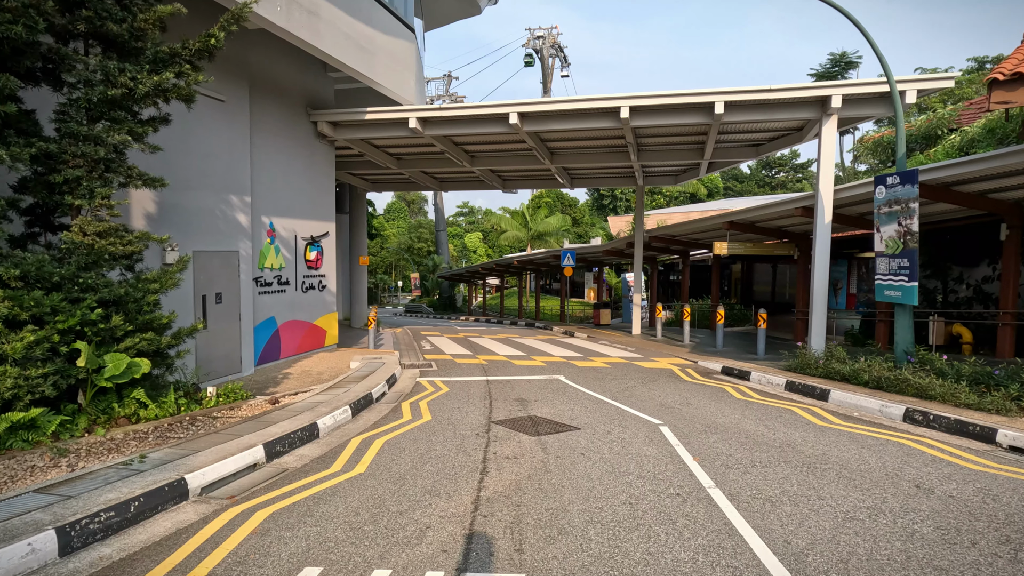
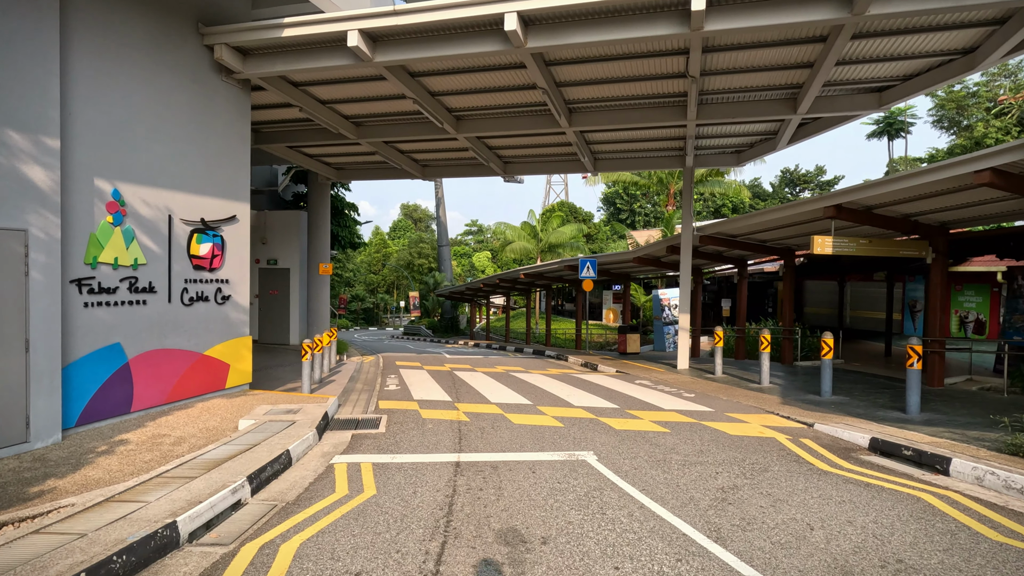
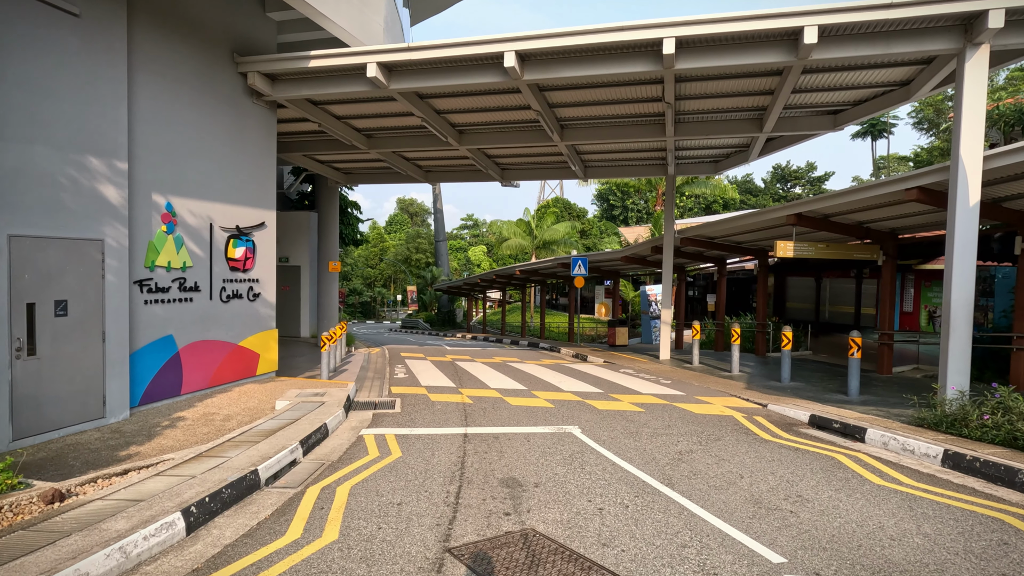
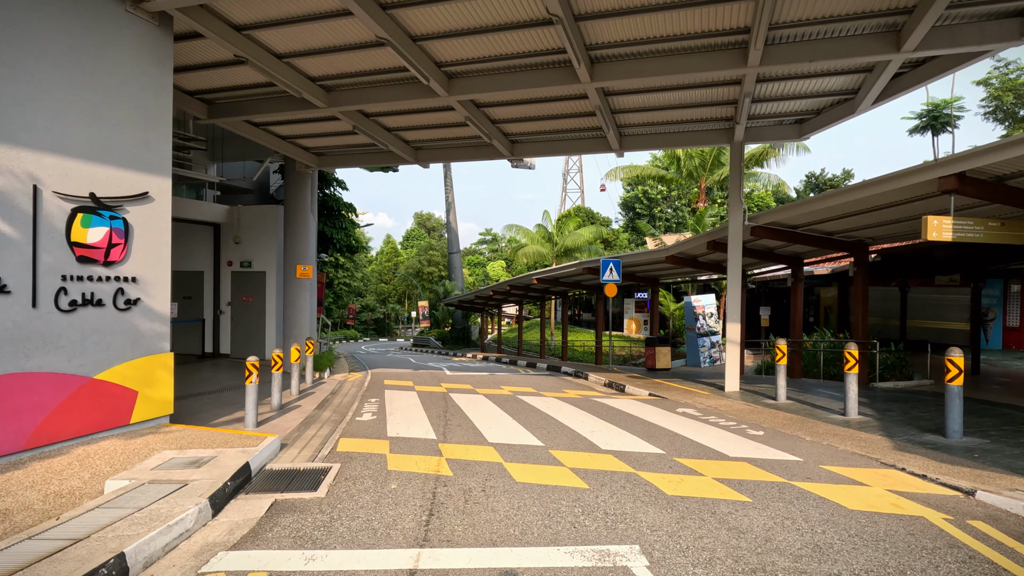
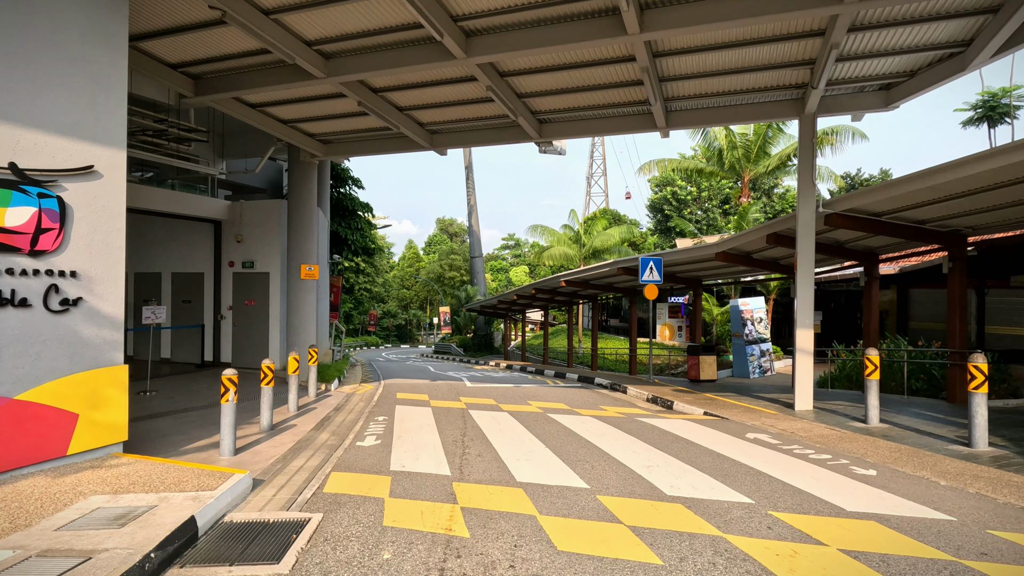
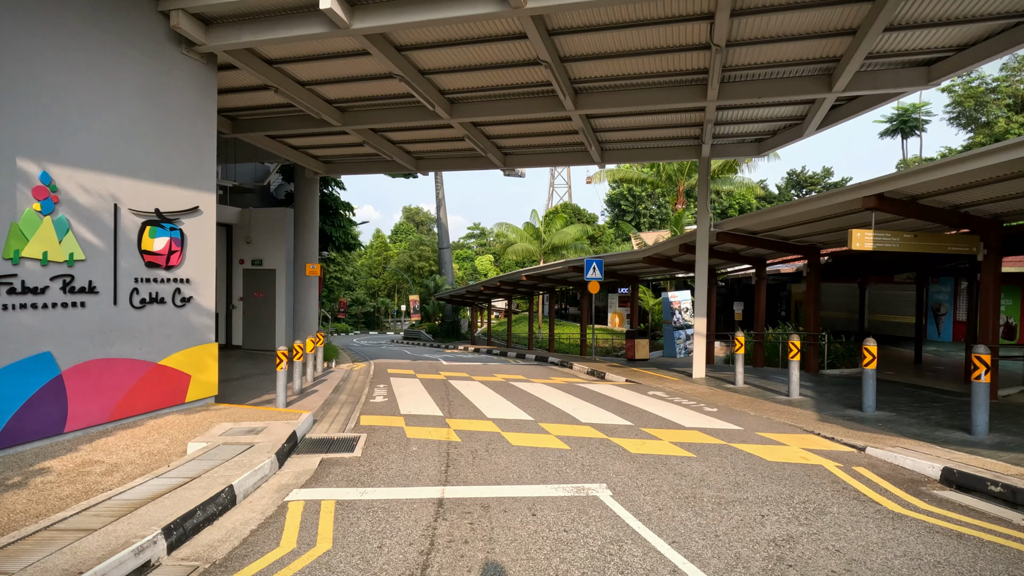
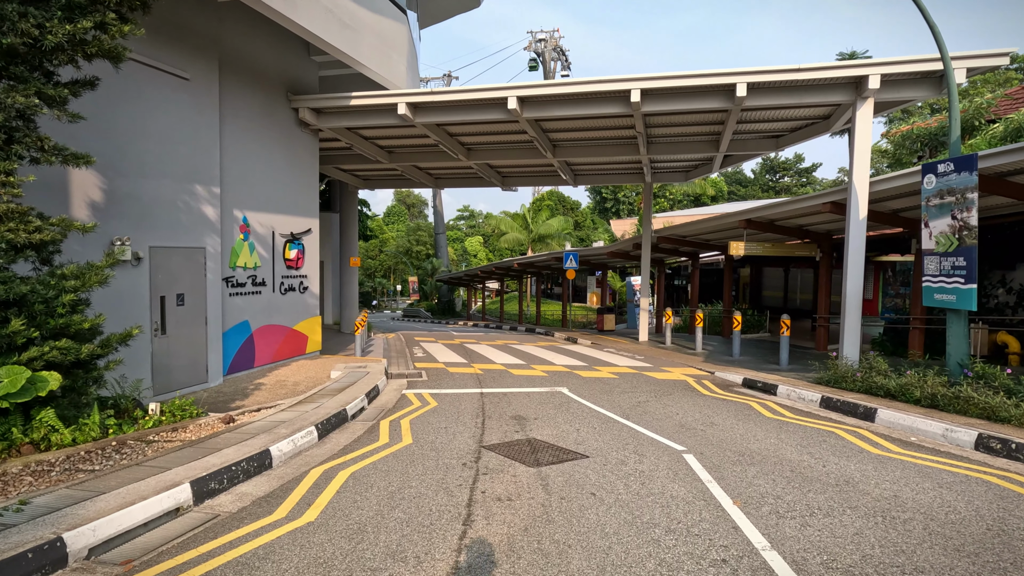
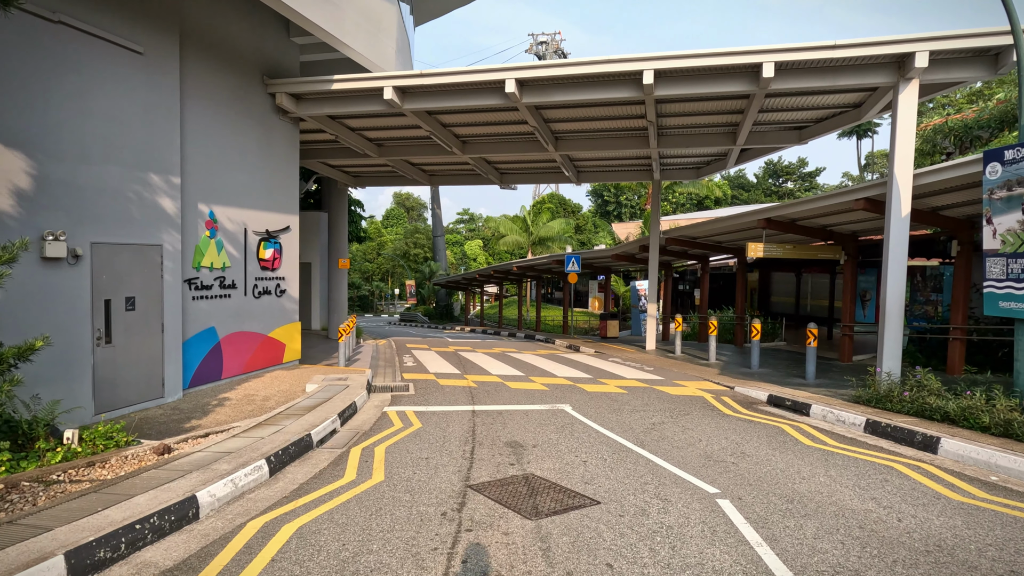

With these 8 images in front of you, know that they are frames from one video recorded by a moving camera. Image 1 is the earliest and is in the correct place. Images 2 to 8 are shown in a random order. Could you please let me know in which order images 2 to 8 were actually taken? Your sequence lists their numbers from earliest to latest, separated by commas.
7, 8, 3, 2, 6, 4, 5
